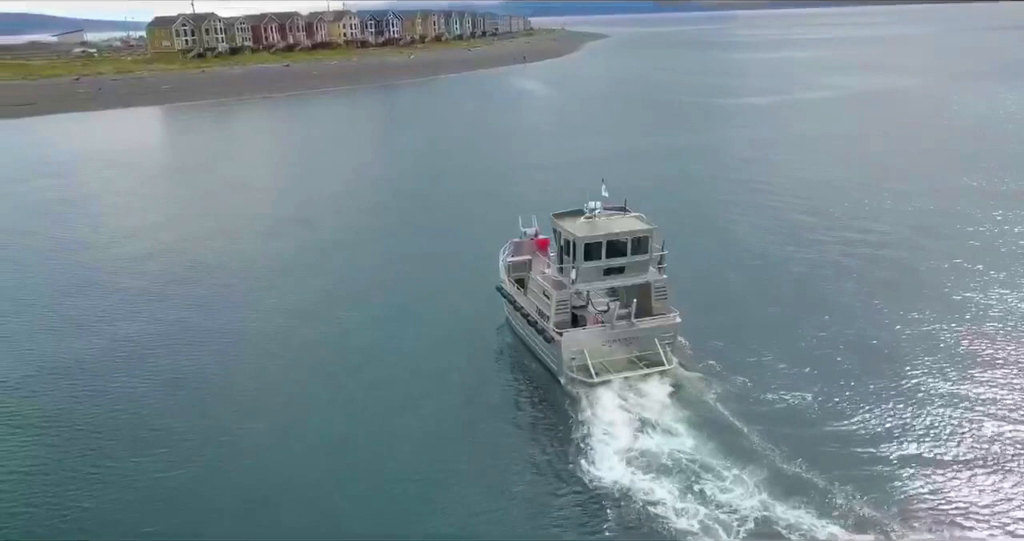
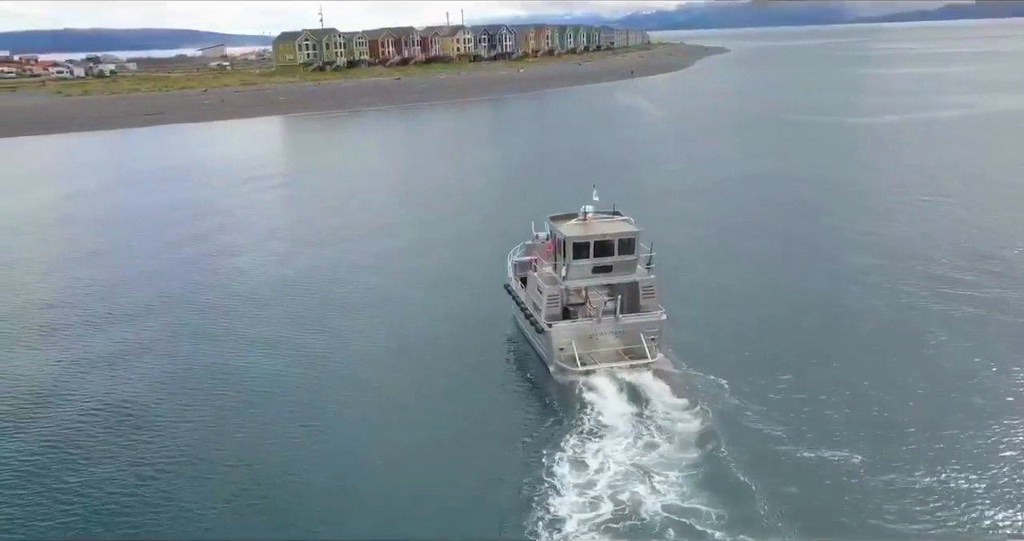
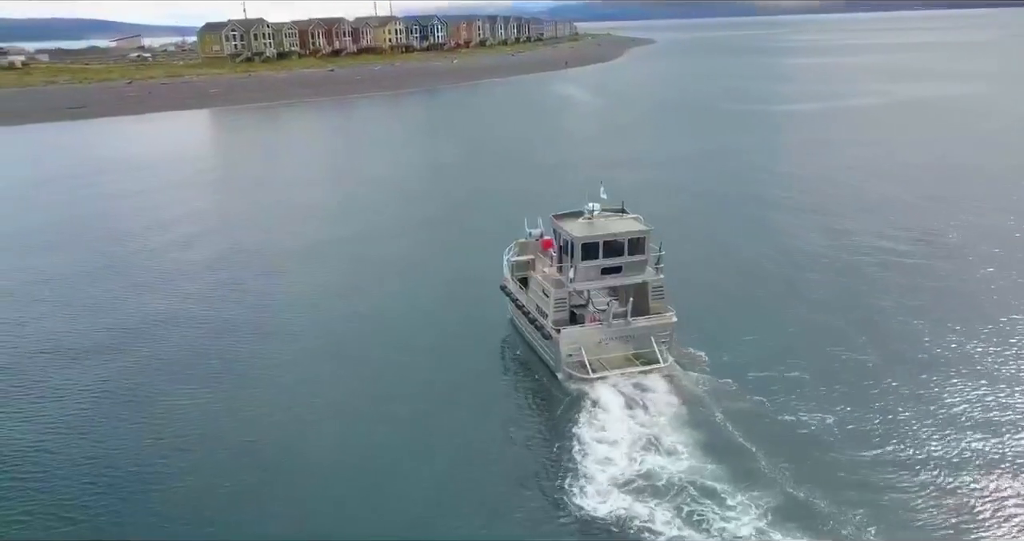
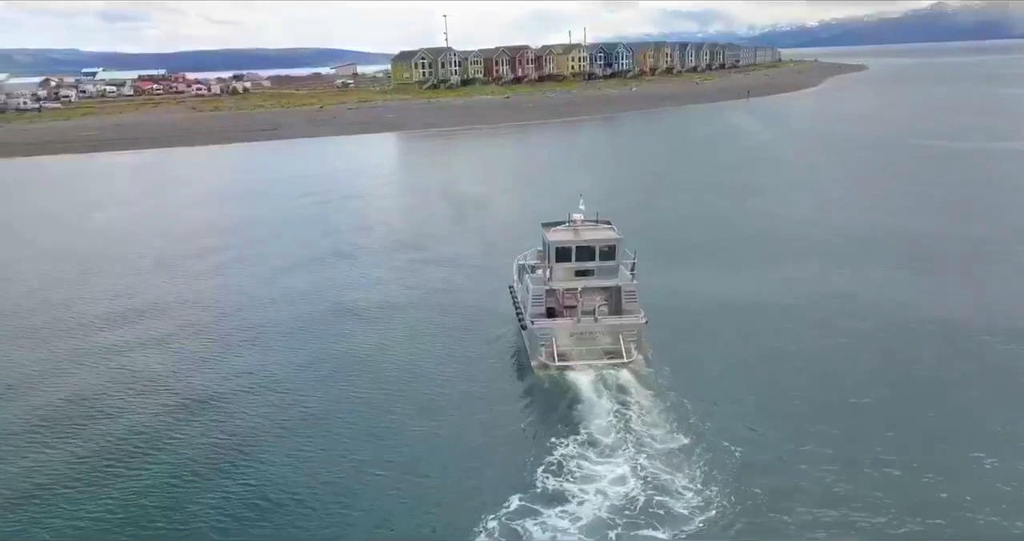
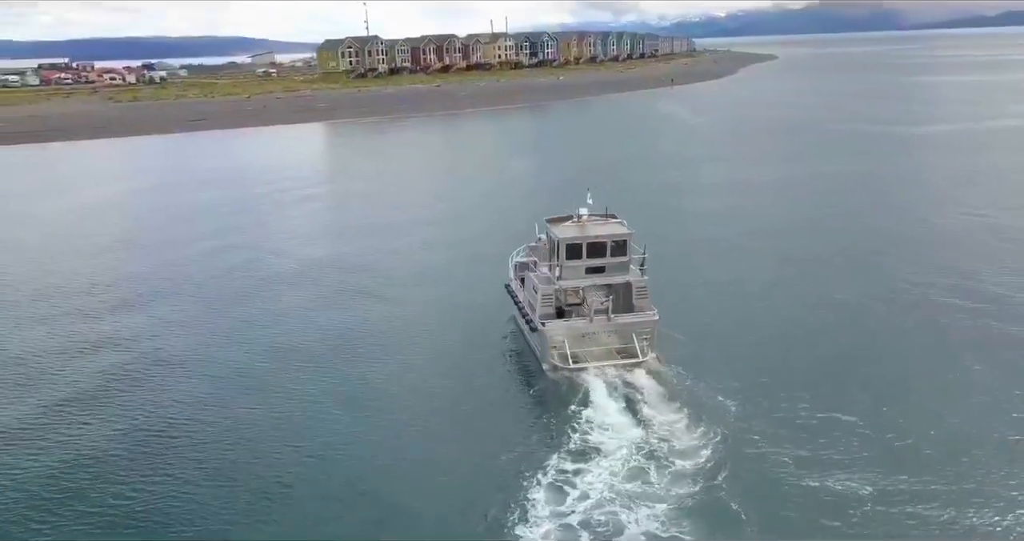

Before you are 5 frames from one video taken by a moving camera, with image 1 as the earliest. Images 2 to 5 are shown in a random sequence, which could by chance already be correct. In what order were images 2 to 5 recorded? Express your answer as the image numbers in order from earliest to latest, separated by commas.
3, 2, 5, 4
